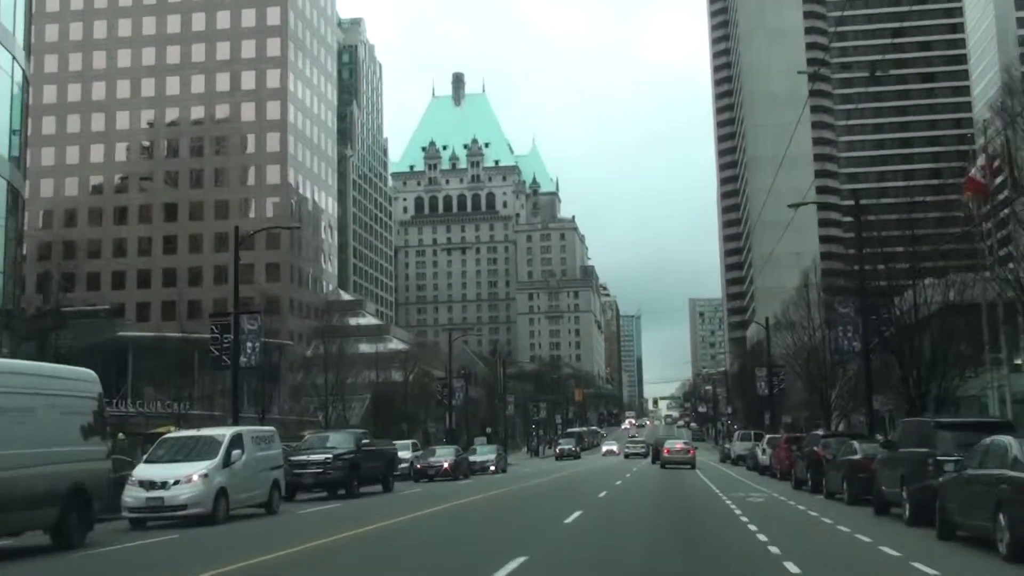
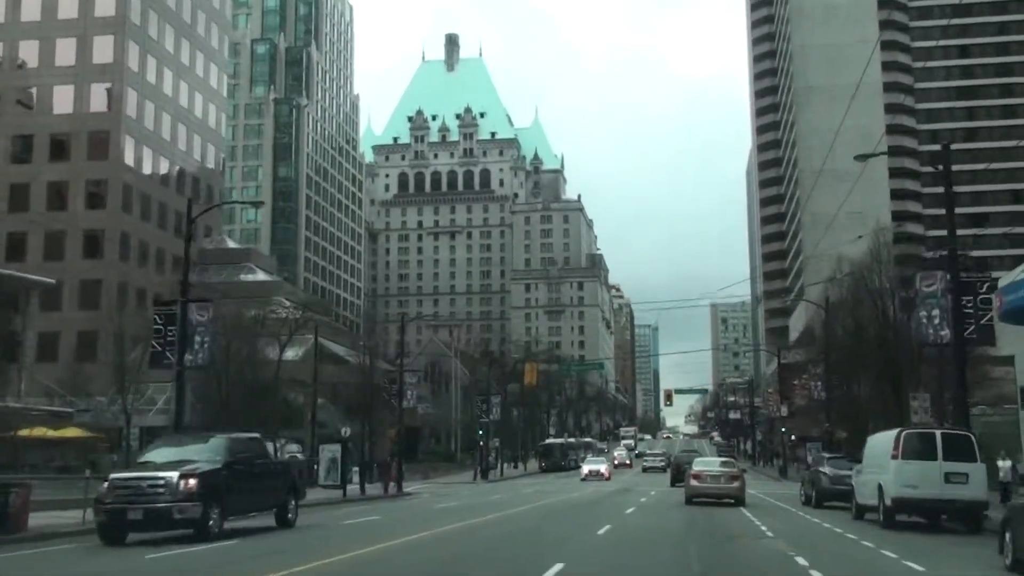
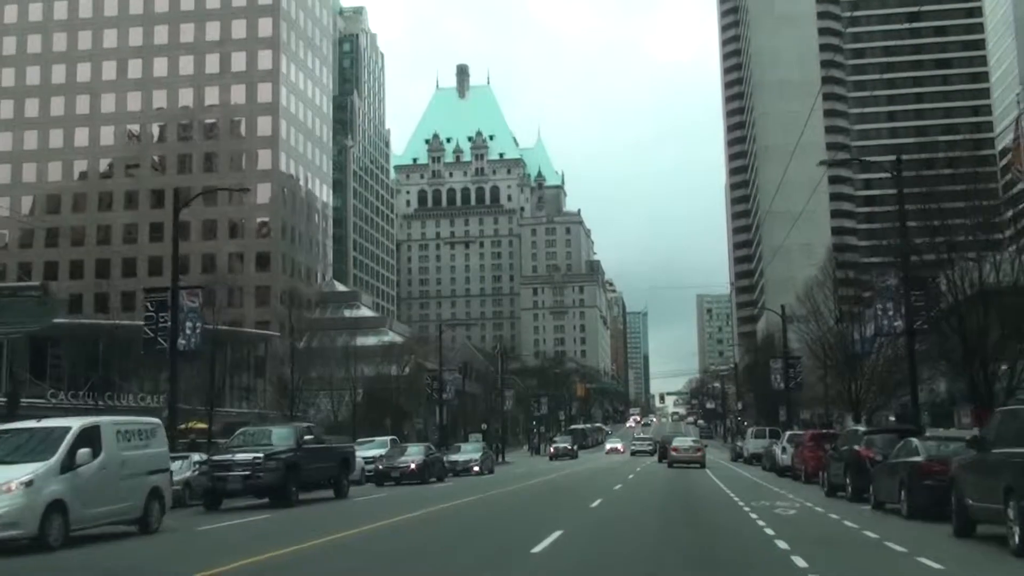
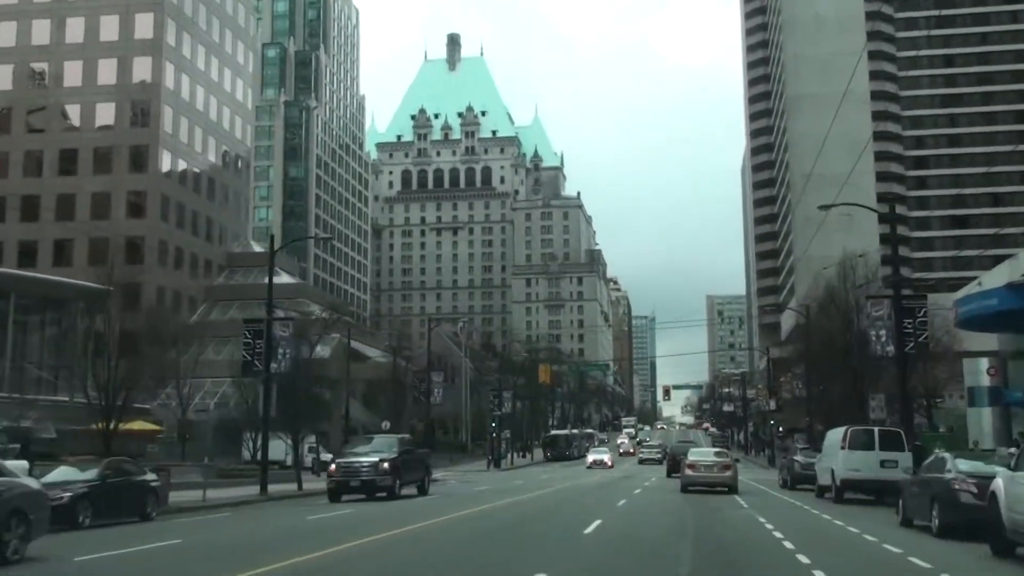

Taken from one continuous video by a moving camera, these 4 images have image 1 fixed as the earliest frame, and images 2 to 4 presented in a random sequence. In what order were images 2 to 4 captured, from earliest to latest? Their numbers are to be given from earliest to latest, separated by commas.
3, 4, 2
